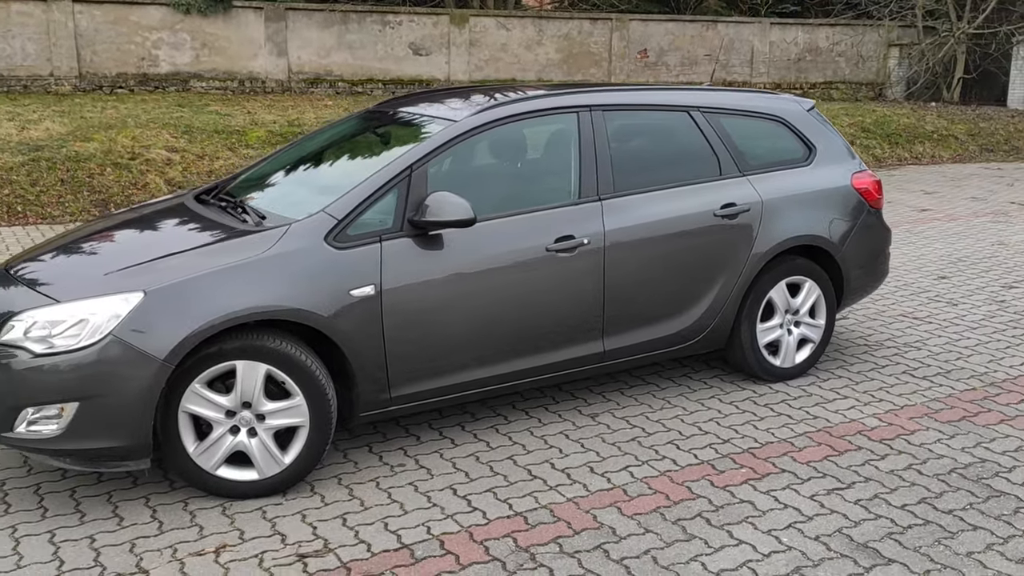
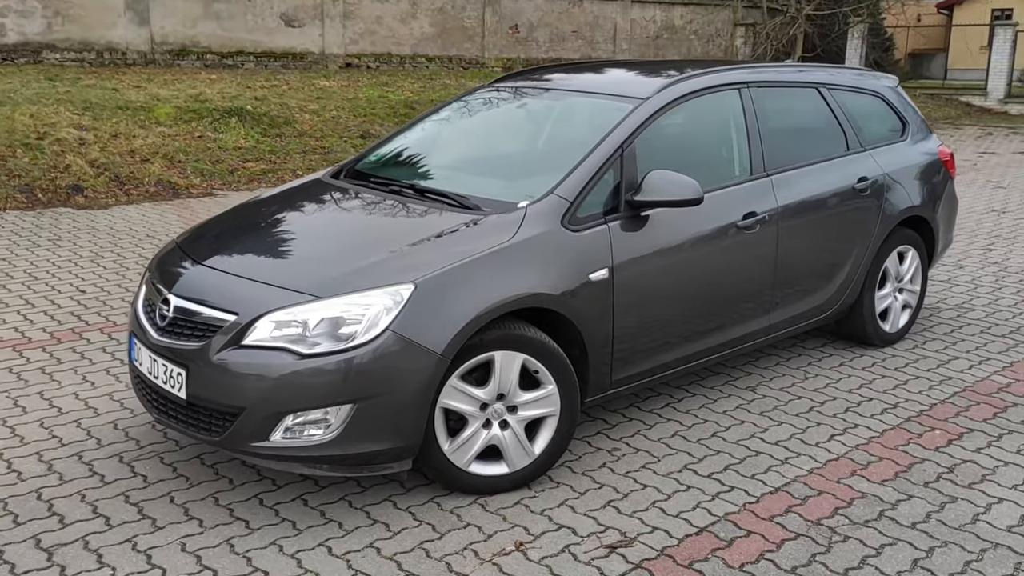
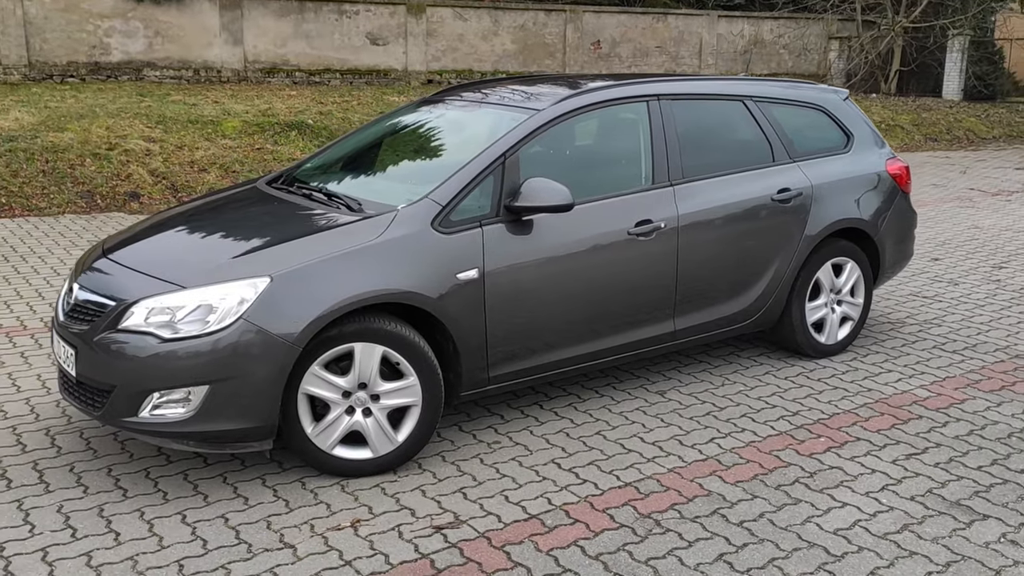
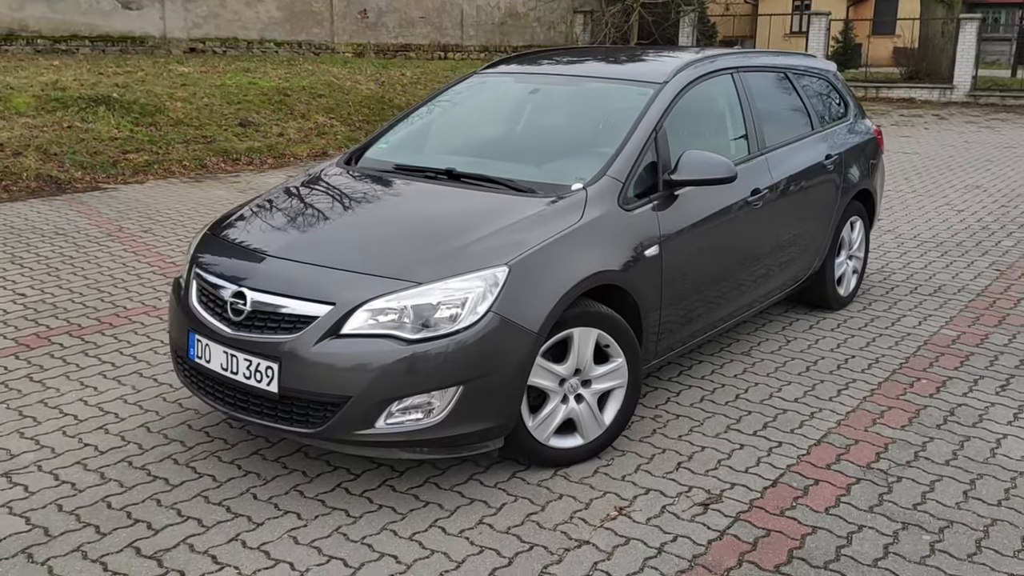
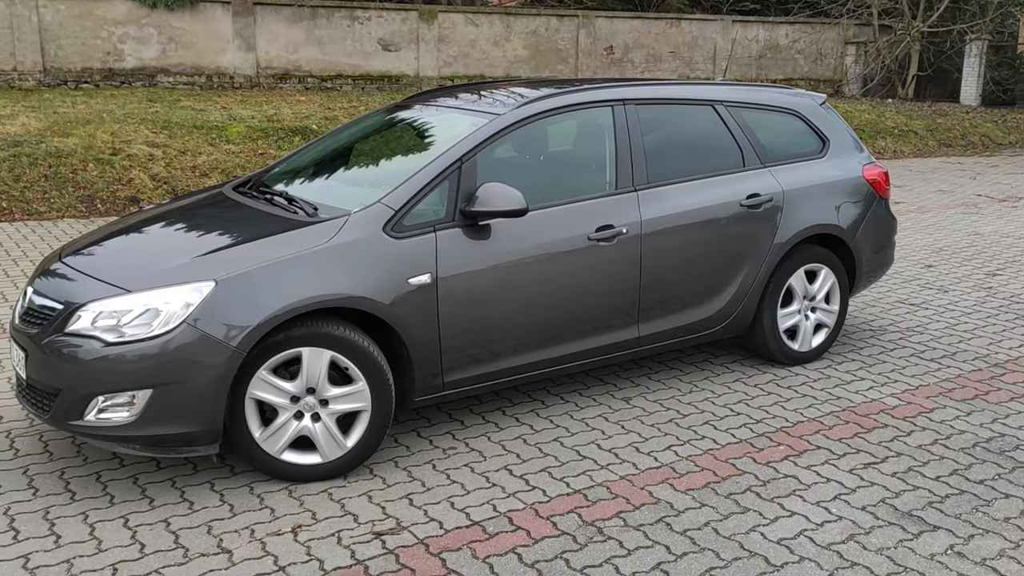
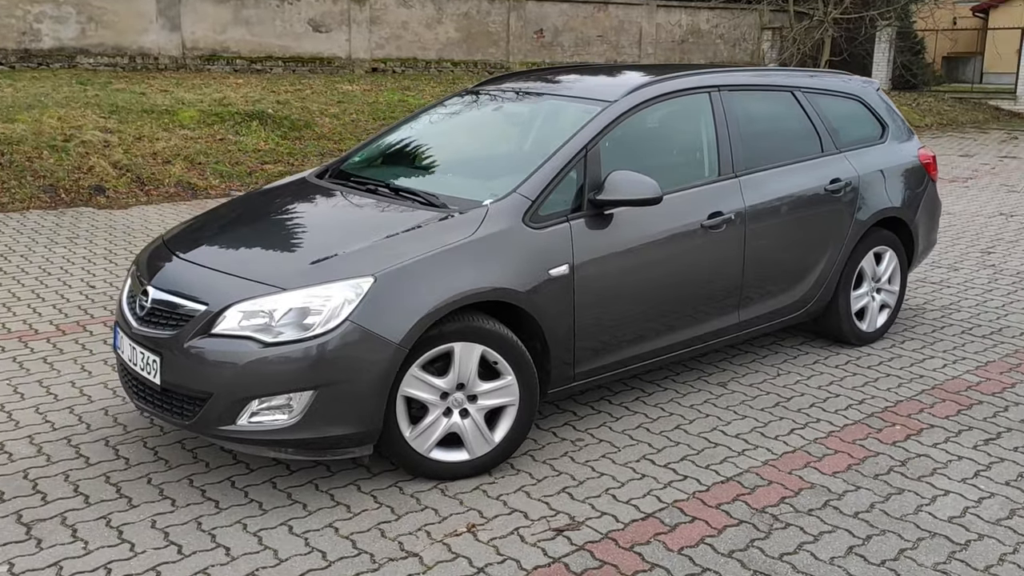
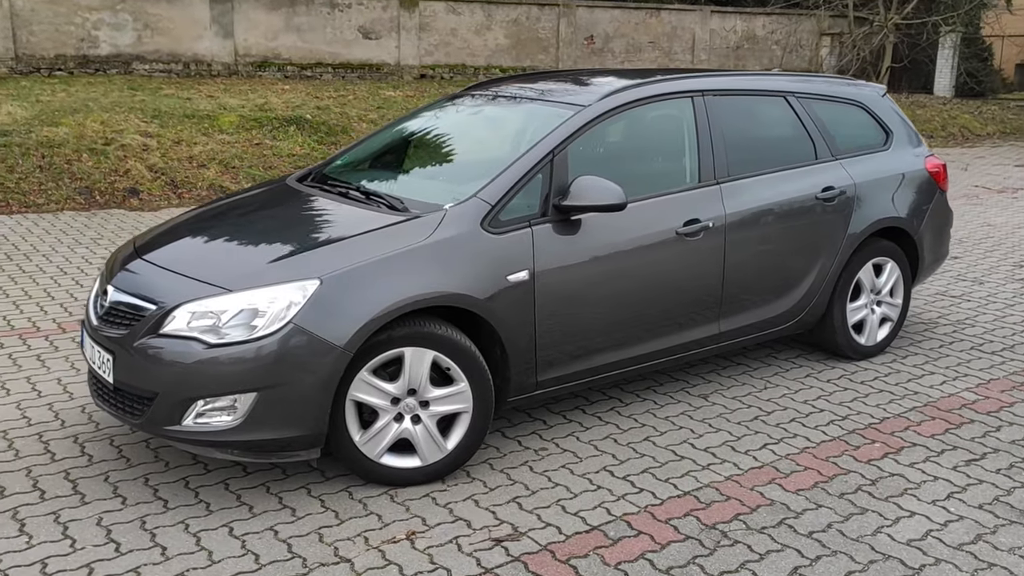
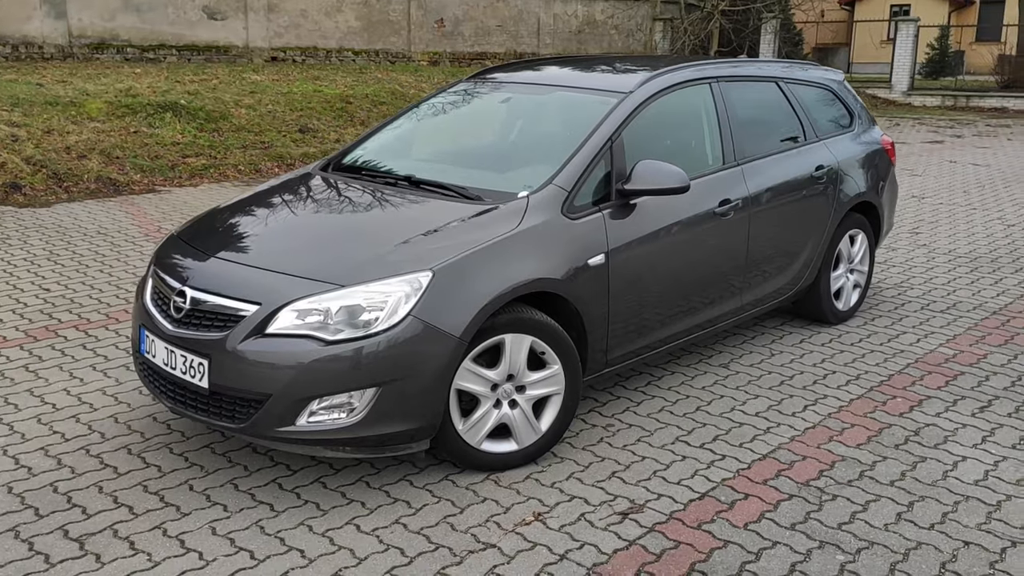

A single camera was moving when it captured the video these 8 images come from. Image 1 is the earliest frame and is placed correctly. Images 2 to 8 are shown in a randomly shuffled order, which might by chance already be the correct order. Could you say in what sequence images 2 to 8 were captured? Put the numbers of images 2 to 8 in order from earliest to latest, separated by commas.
5, 3, 7, 6, 2, 8, 4
